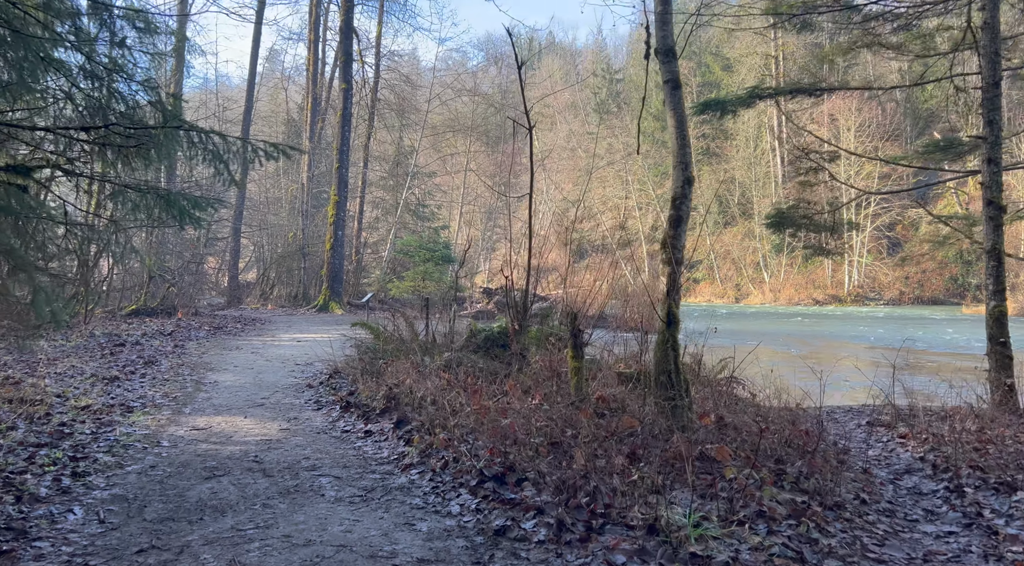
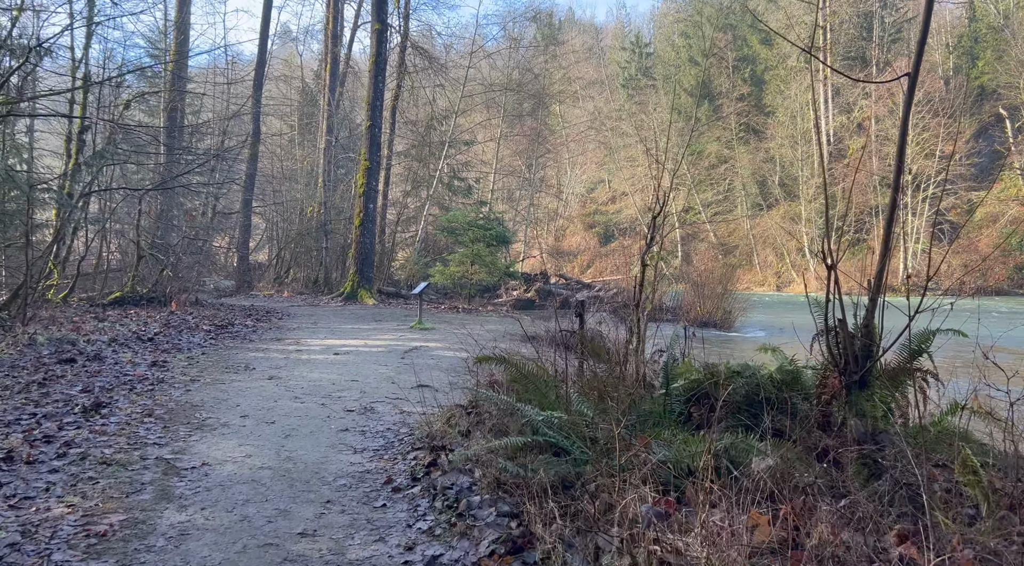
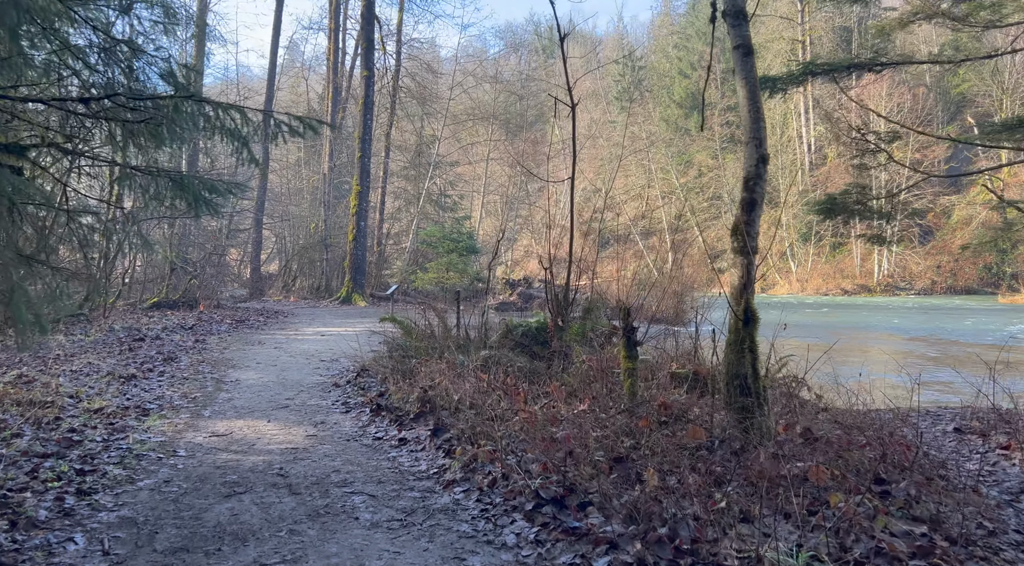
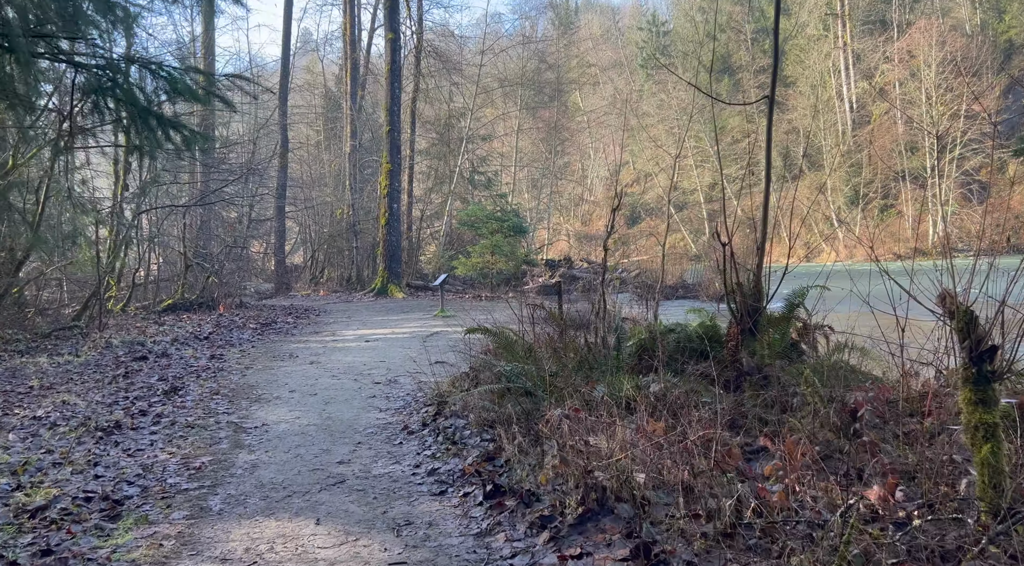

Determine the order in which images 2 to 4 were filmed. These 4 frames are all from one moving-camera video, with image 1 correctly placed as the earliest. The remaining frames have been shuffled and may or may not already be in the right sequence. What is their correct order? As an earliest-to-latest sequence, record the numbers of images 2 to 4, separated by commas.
3, 4, 2
